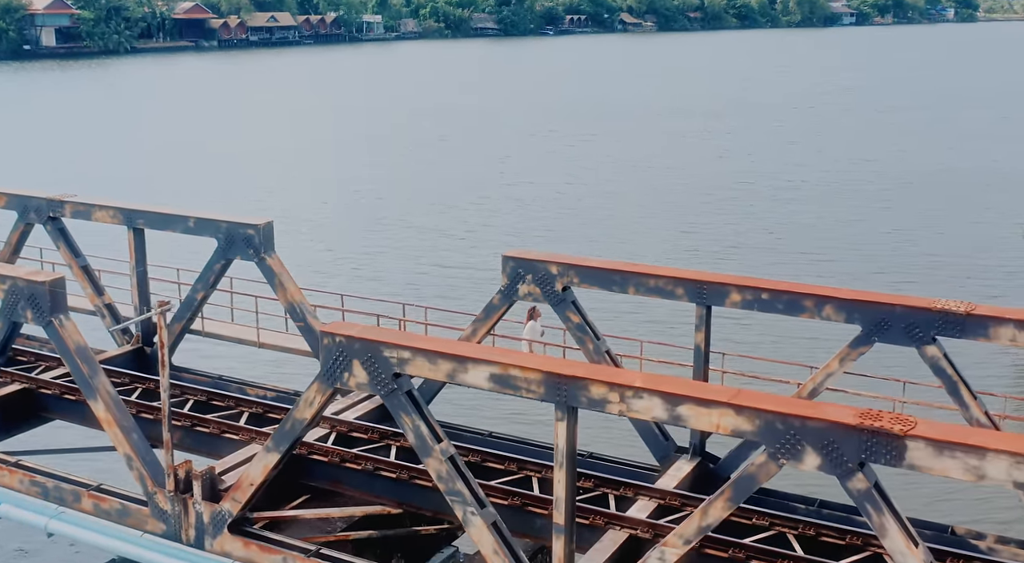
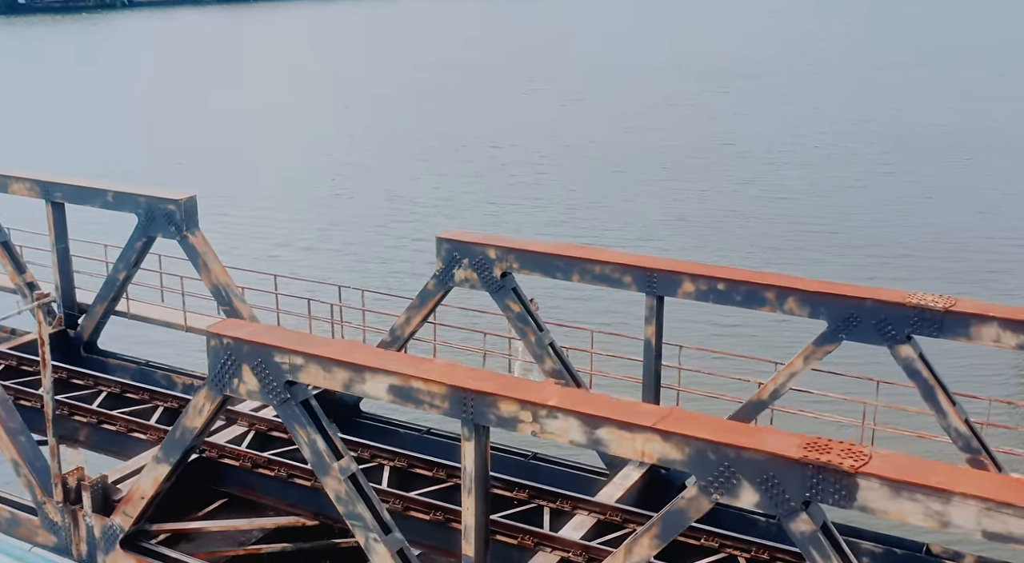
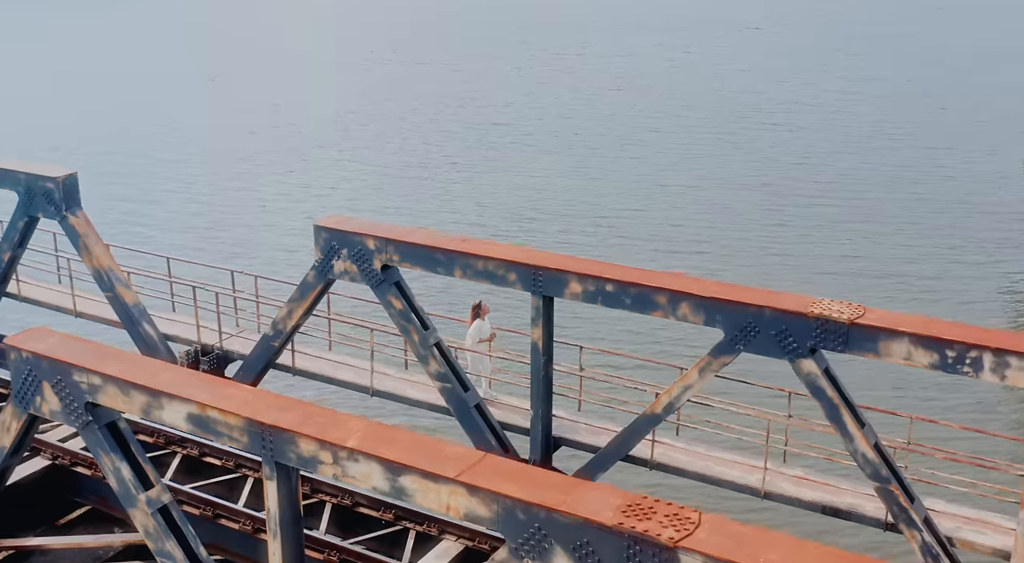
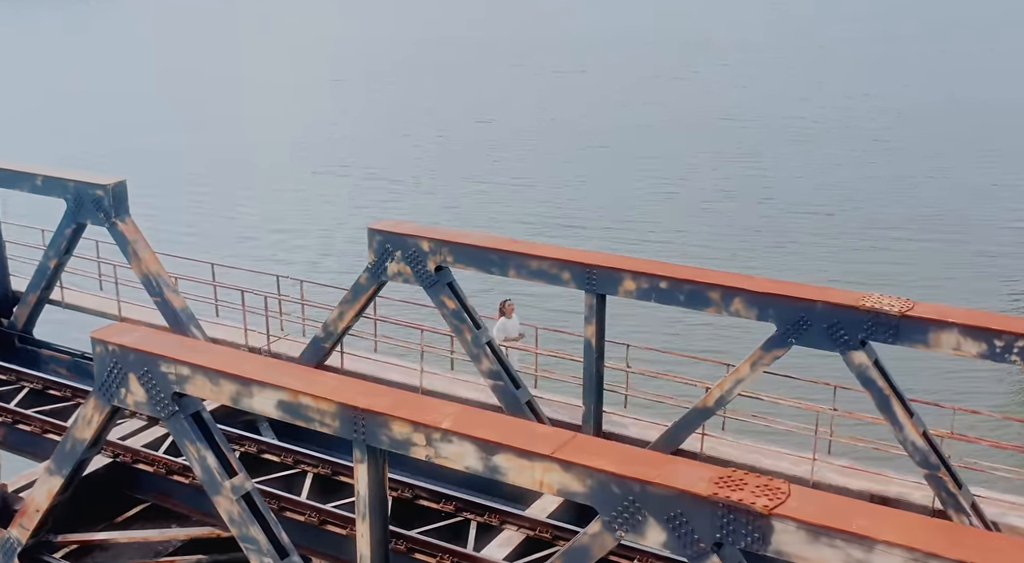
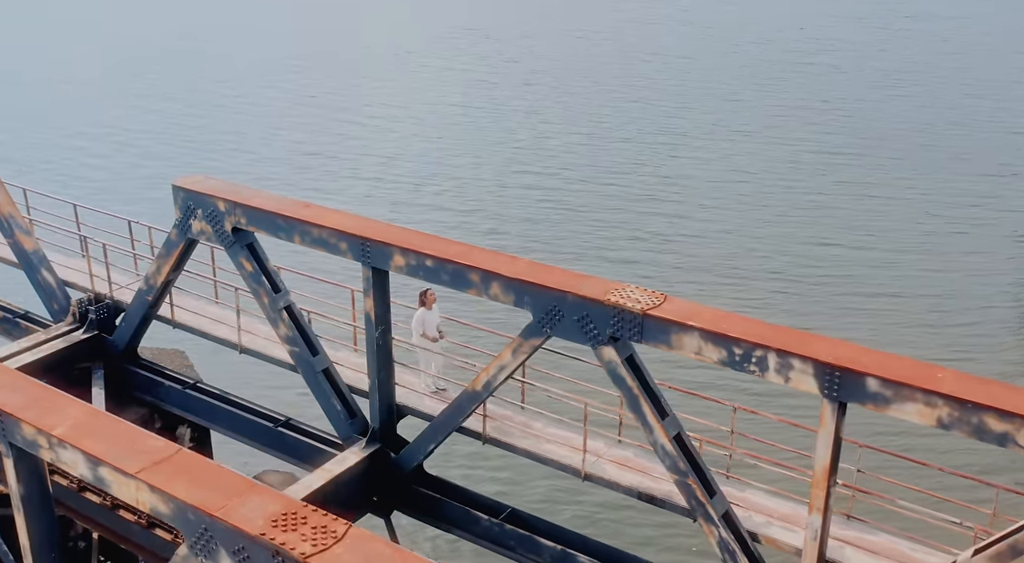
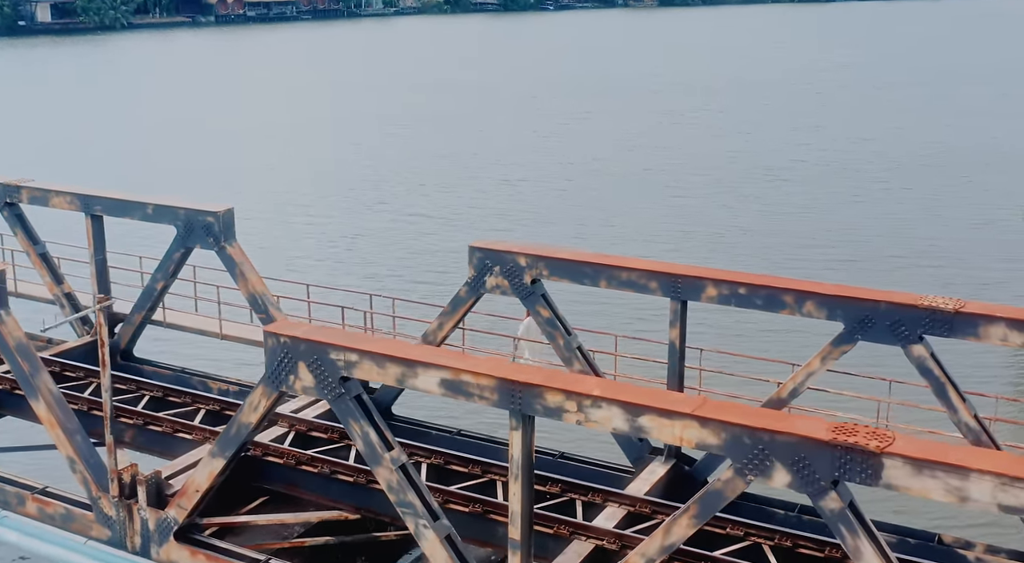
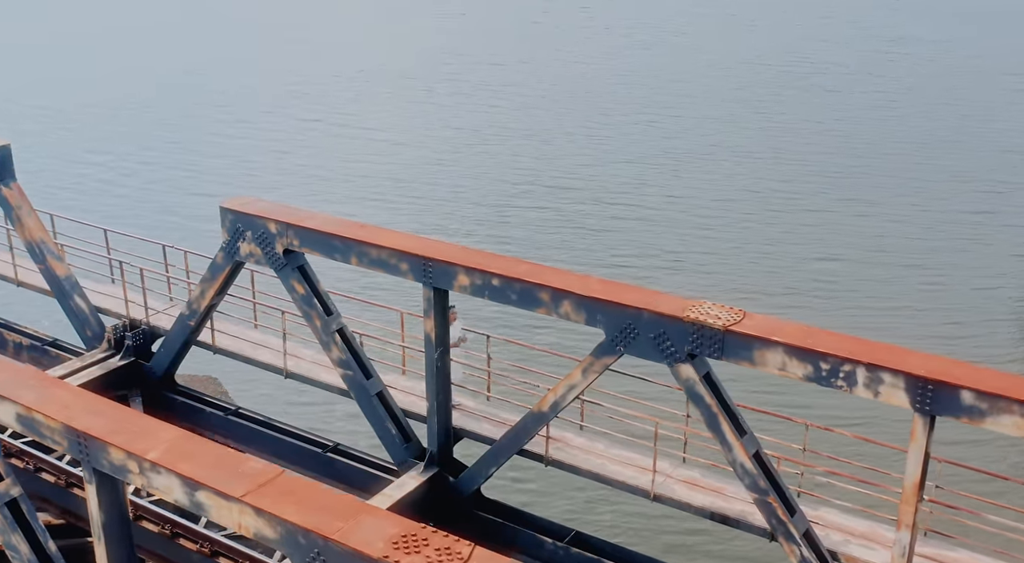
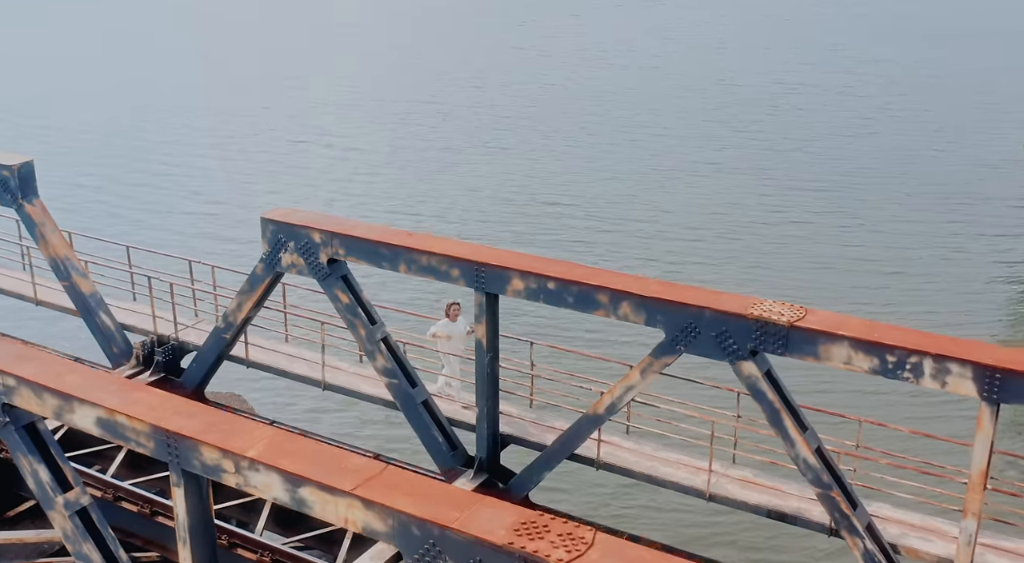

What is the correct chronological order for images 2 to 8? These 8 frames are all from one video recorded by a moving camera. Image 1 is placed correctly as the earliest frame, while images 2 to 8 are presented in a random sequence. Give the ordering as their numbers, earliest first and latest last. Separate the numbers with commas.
6, 2, 4, 3, 8, 7, 5
